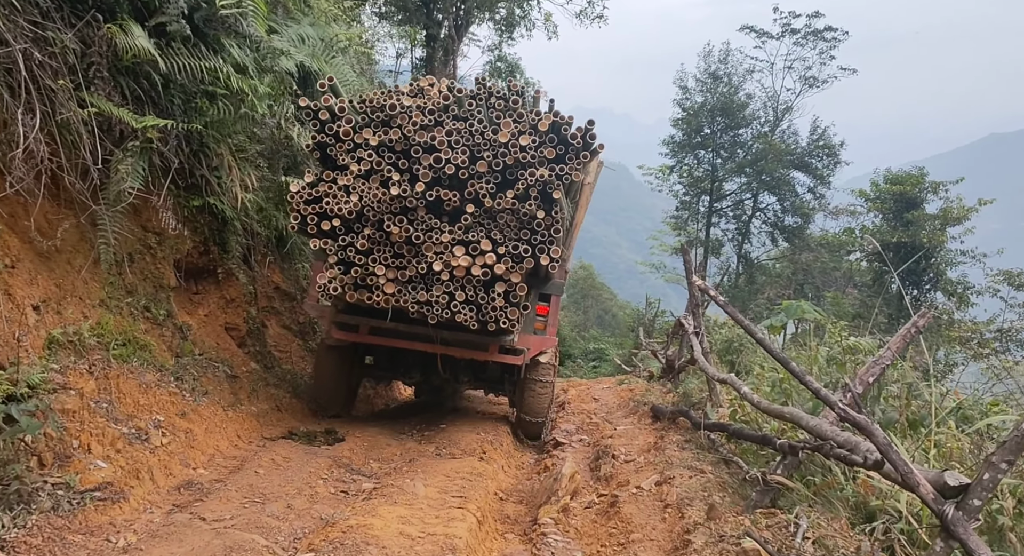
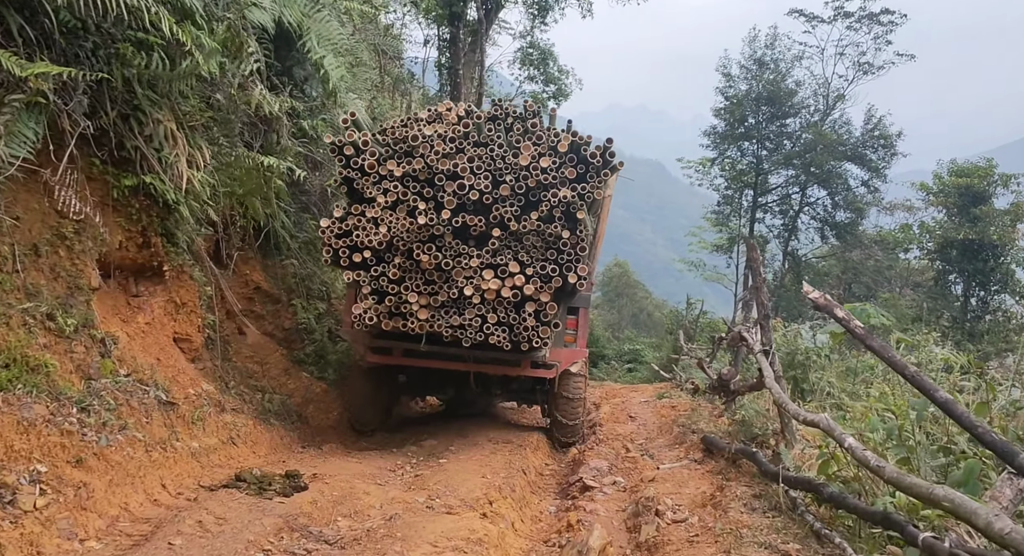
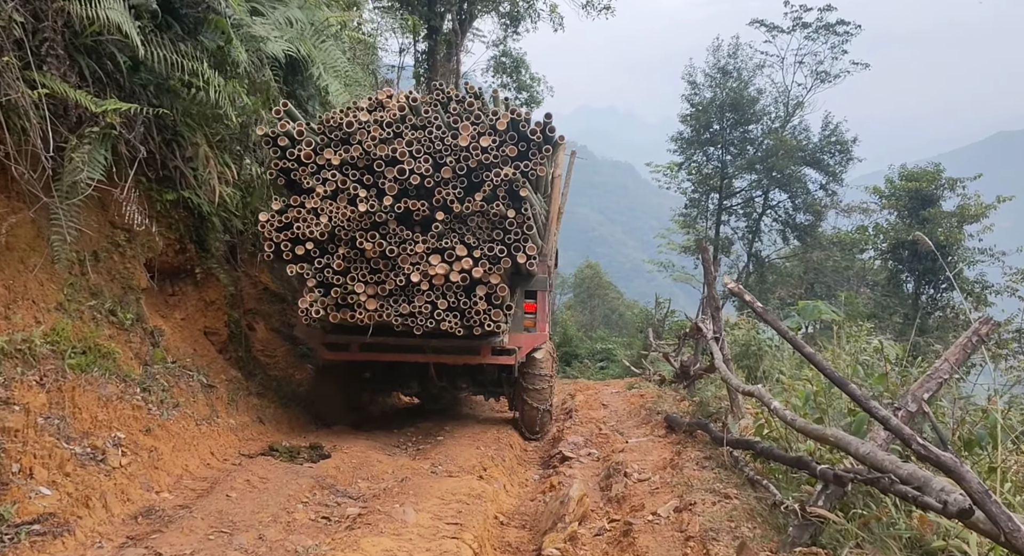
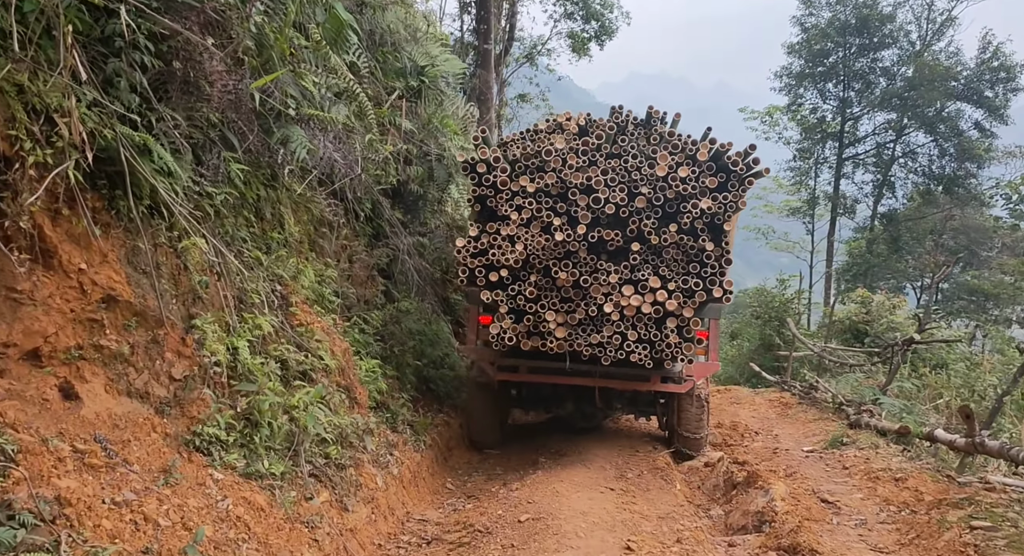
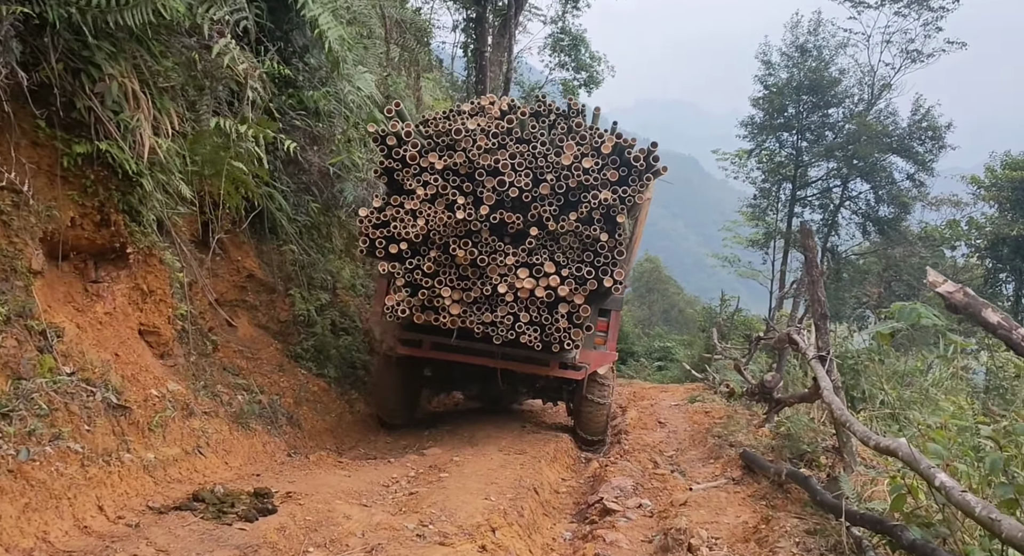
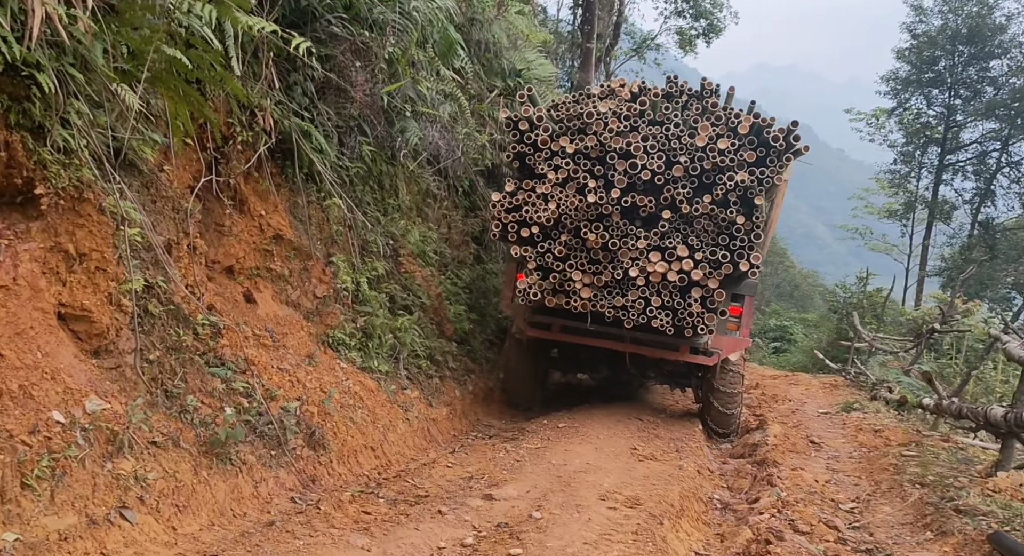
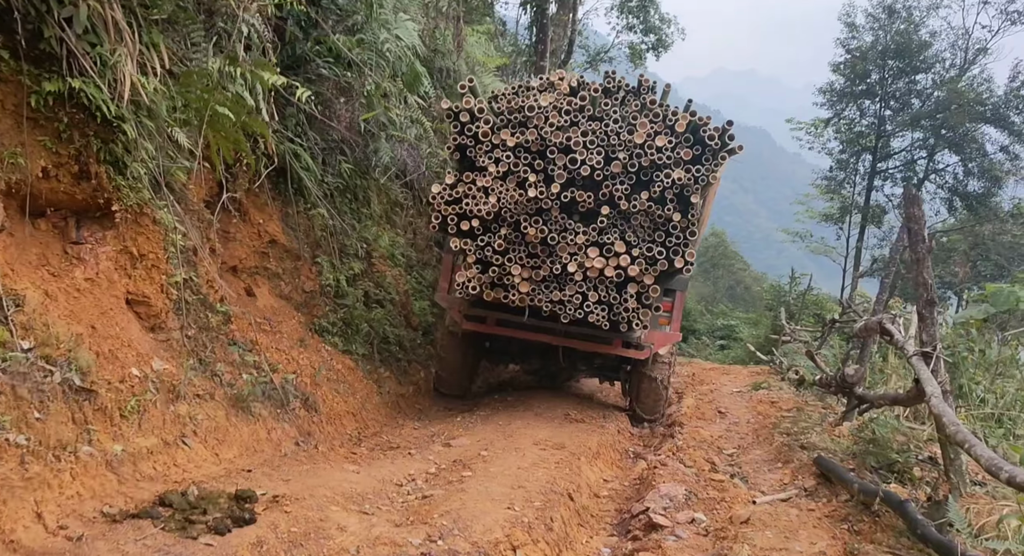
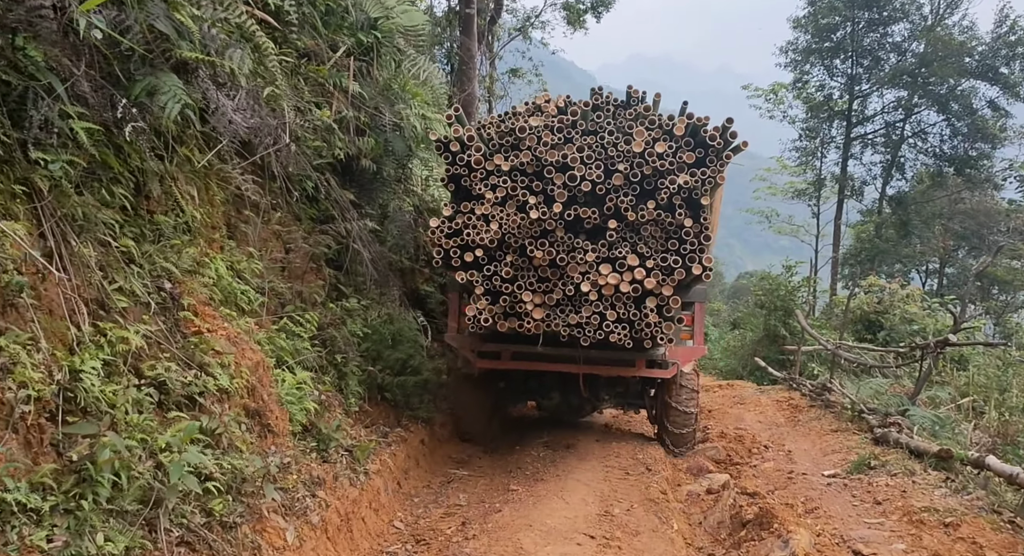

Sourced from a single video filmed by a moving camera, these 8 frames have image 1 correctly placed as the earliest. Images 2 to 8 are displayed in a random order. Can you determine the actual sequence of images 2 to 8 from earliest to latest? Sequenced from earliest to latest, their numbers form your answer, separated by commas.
3, 2, 5, 7, 6, 4, 8
